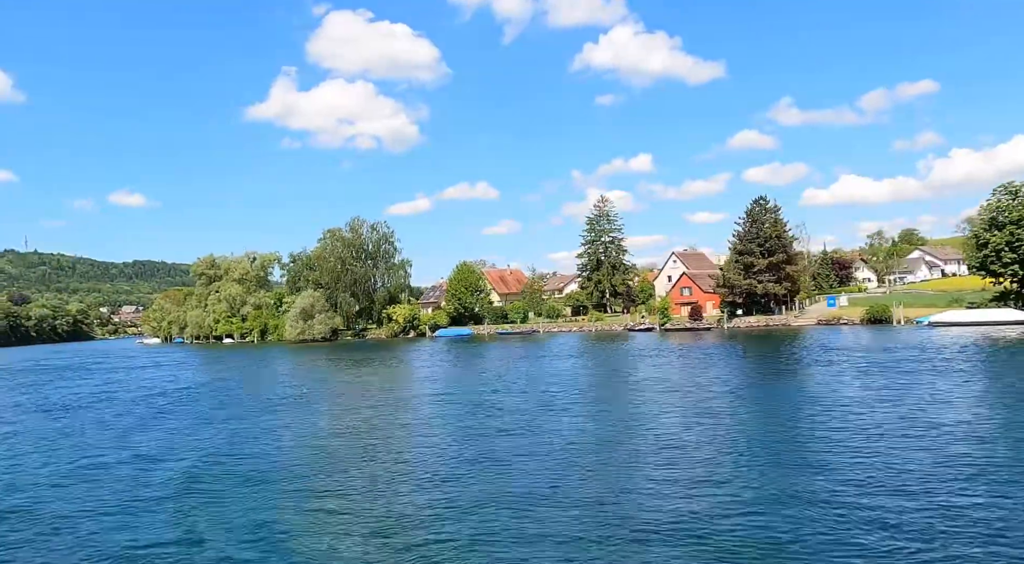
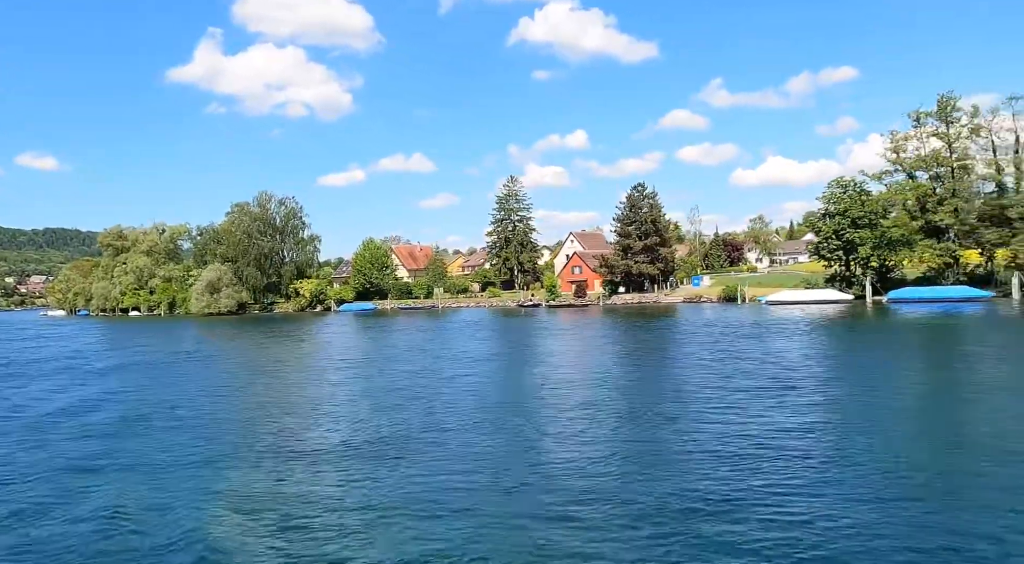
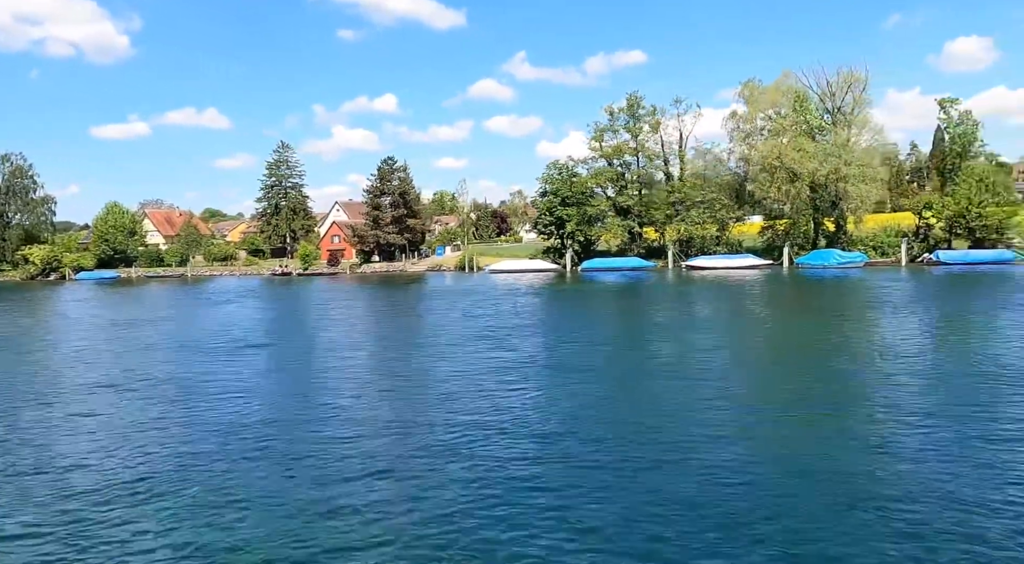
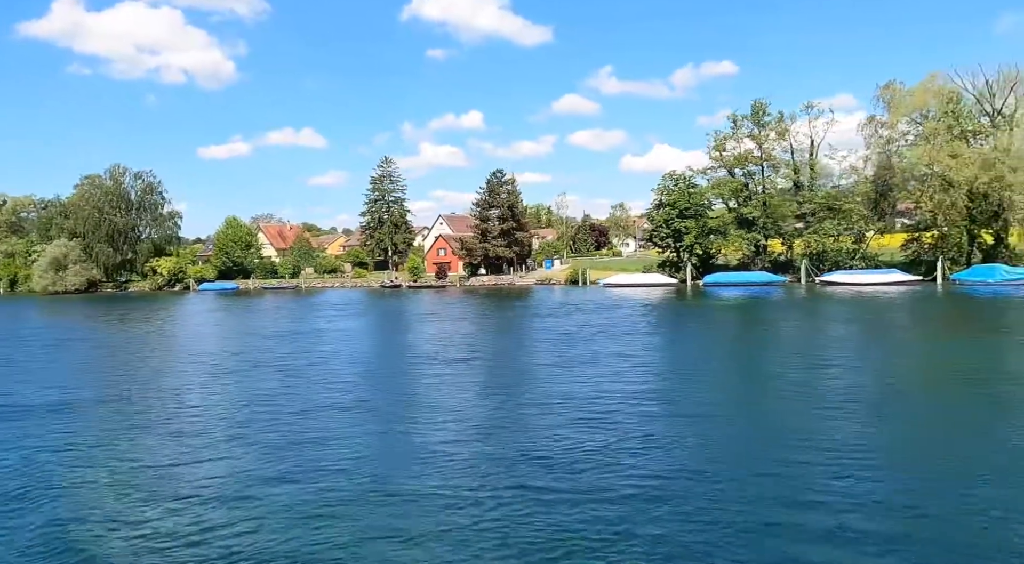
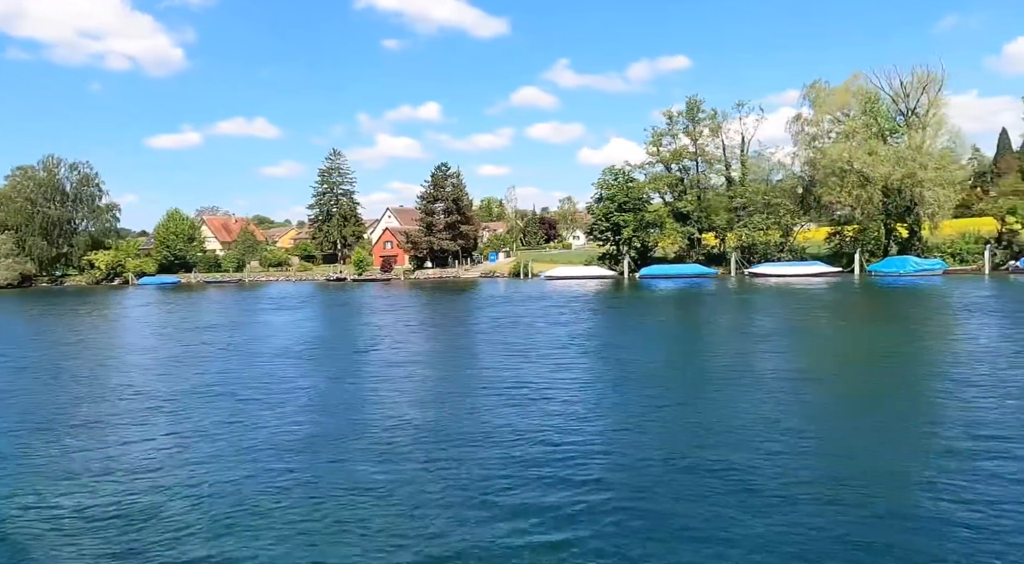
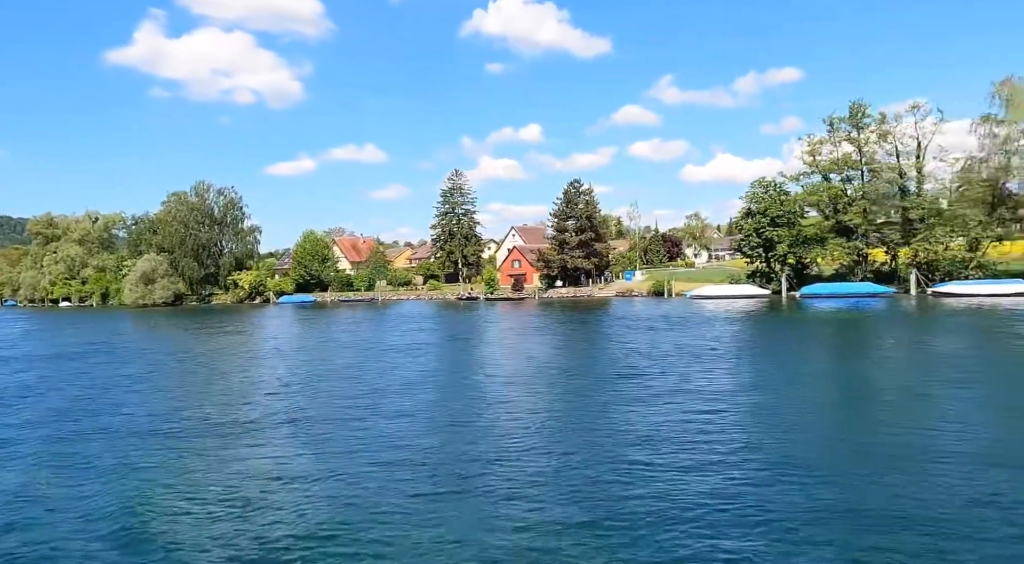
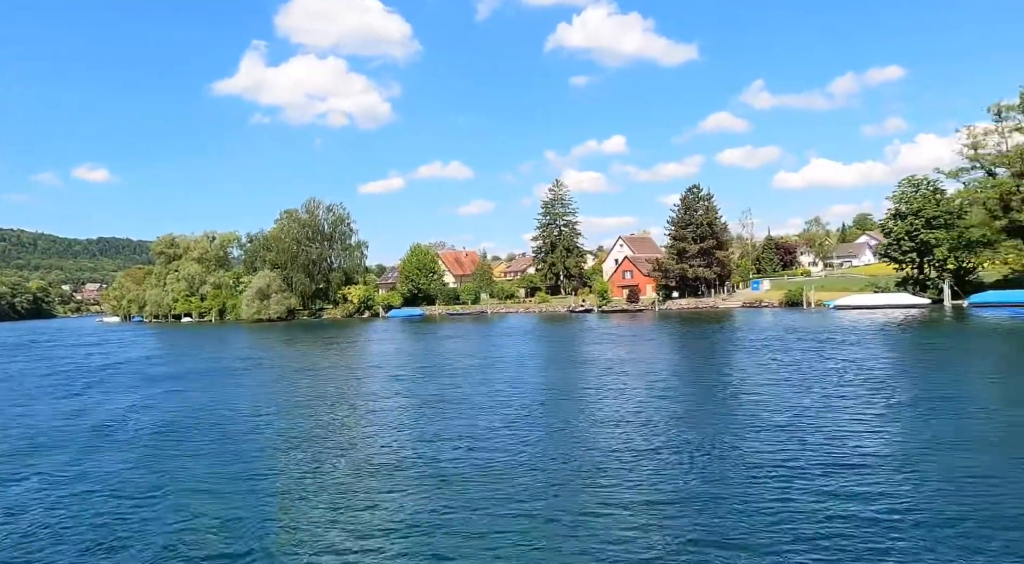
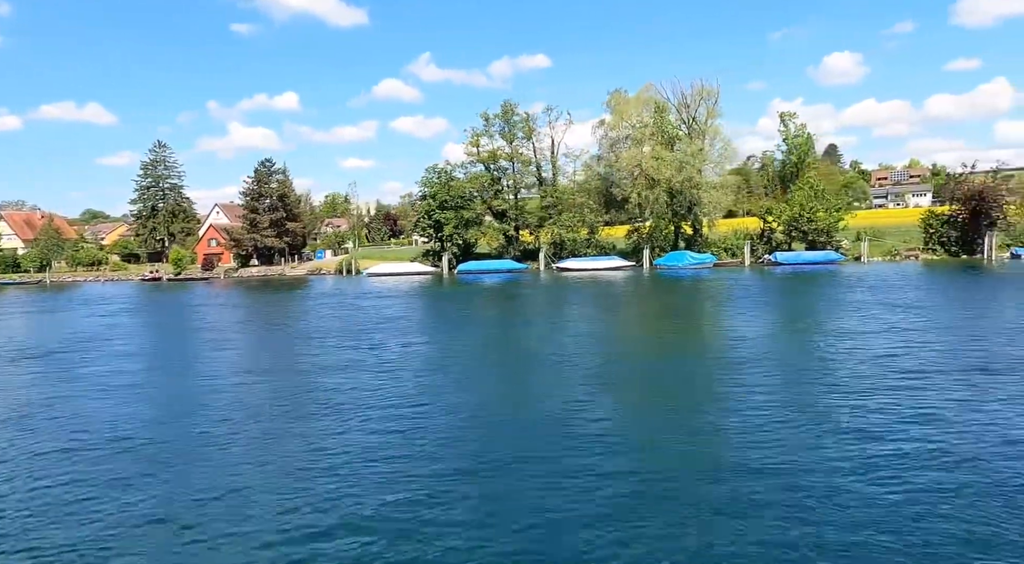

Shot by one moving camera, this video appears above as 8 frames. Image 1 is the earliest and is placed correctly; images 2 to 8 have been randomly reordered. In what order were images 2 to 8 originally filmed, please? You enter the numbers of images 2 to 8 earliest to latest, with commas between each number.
7, 2, 6, 4, 5, 3, 8
